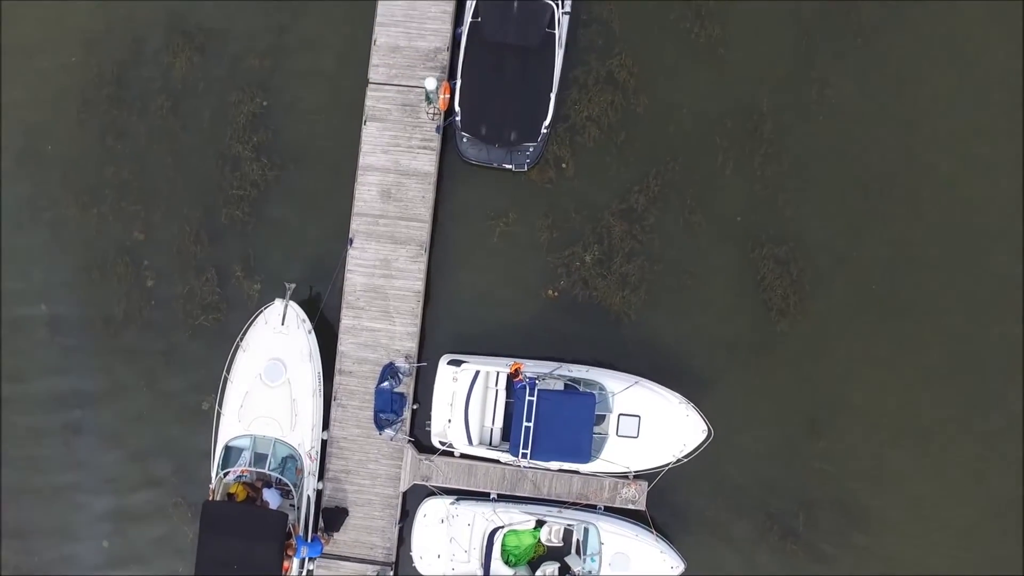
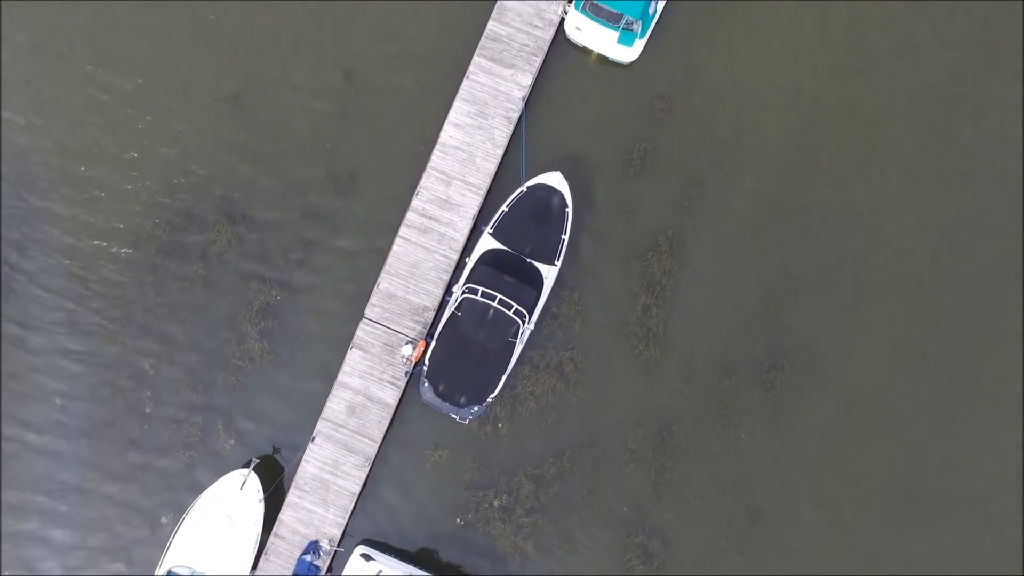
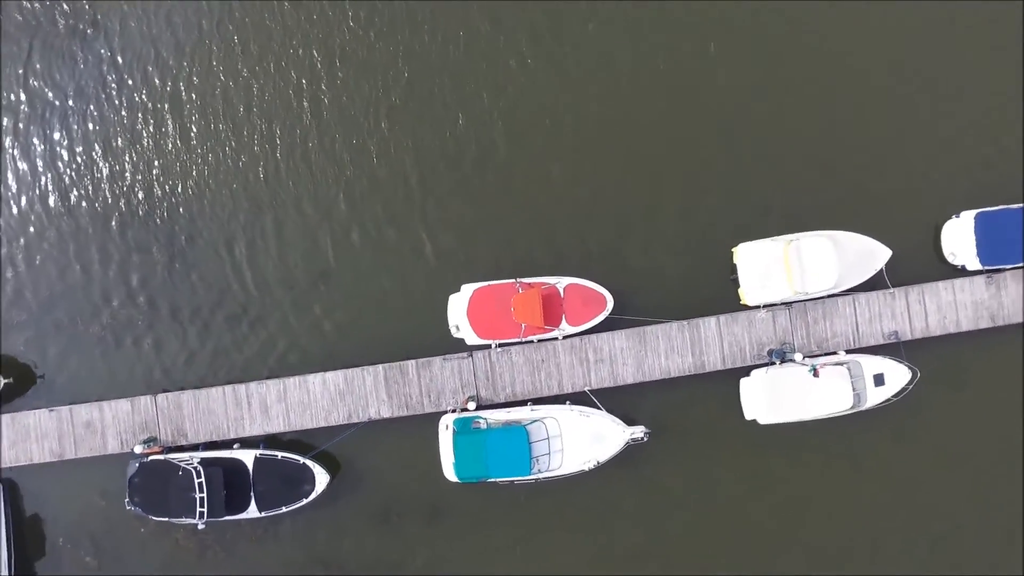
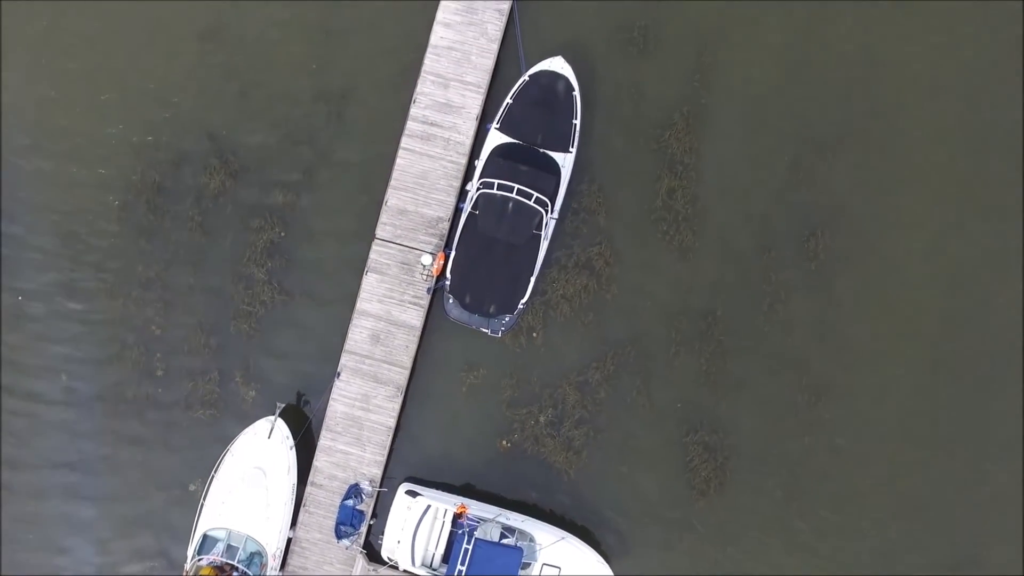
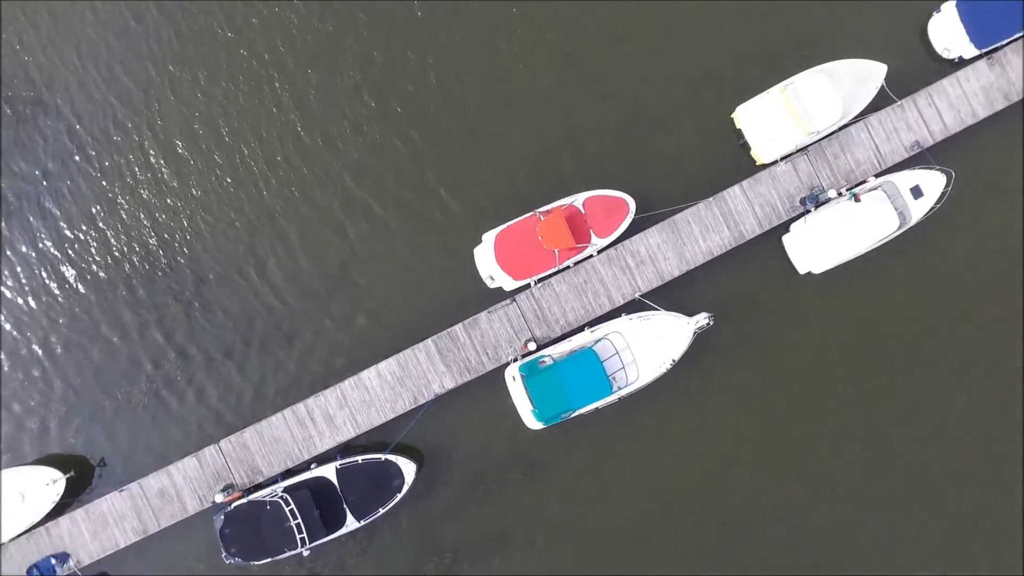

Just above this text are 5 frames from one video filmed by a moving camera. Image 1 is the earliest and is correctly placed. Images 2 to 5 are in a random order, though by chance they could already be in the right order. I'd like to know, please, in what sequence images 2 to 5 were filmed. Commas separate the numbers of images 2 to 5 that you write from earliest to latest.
4, 2, 5, 3
